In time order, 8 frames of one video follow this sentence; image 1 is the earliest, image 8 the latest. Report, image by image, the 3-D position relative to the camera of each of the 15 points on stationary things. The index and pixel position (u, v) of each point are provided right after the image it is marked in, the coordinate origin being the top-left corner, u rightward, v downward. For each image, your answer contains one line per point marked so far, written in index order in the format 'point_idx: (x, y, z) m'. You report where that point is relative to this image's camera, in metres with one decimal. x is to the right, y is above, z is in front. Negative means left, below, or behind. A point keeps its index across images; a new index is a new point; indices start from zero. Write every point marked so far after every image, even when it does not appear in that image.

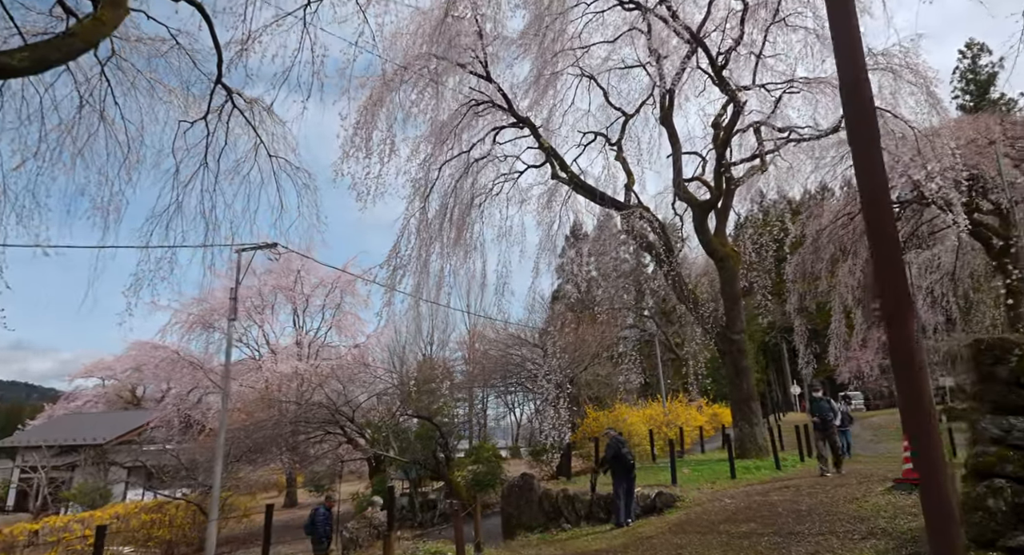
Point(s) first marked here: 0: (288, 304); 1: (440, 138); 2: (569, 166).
0: (-6.0, -0.7, +17.7) m
1: (-1.2, +2.4, +11.4) m
2: (+1.1, +2.1, +12.4) m
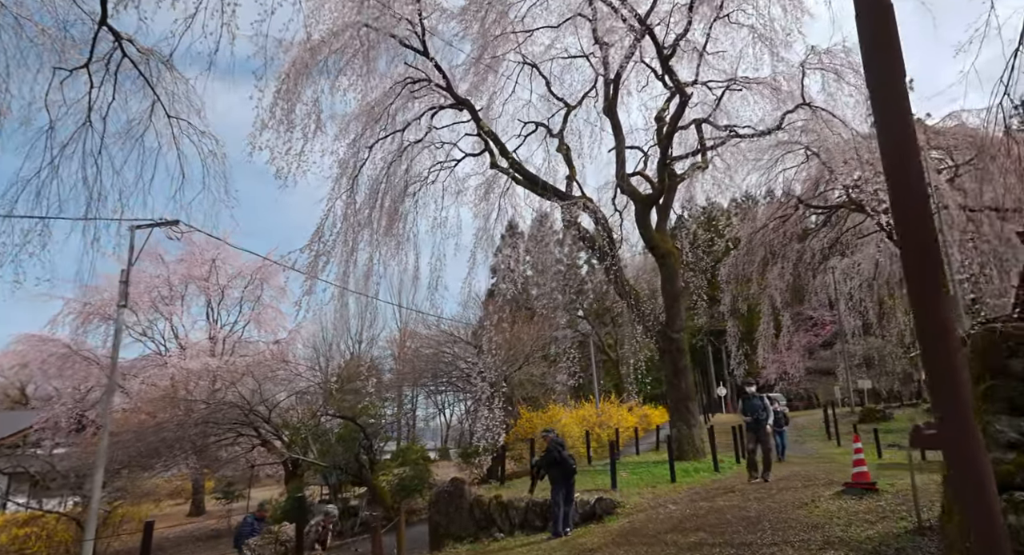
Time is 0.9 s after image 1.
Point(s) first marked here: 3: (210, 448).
0: (-7.6, -0.4, +16.4) m
1: (-2.2, +2.5, +10.6) m
2: (0.0, +2.2, +11.8) m
3: (-4.9, -2.8, +11.0) m
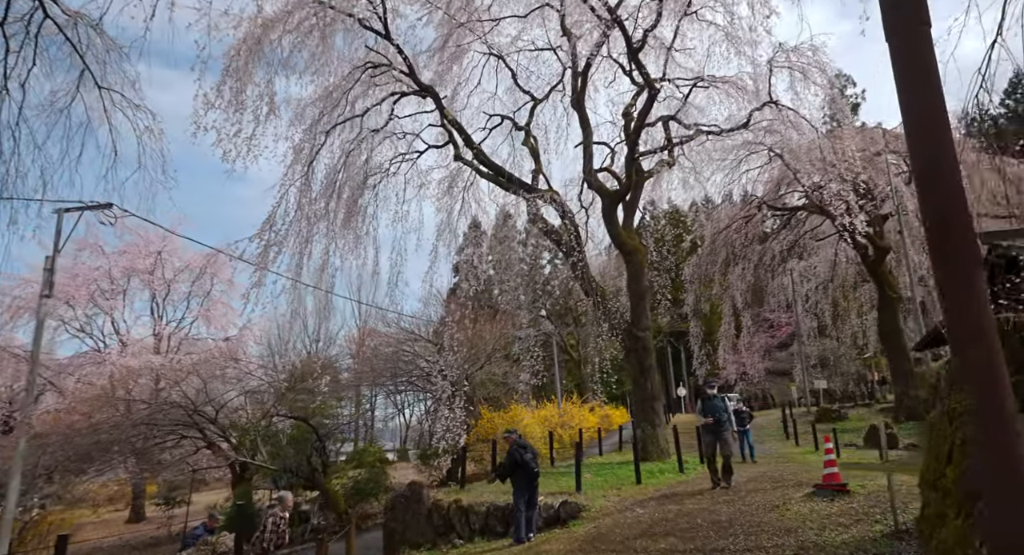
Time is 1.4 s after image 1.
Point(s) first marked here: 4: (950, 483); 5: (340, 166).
0: (-8.5, -0.3, +15.6) m
1: (-2.7, +2.6, +10.1) m
2: (-0.6, +2.3, +11.4) m
3: (-5.6, -2.7, +10.3) m
4: (+2.3, -1.1, +3.6) m
5: (-2.9, +1.9, +11.3) m
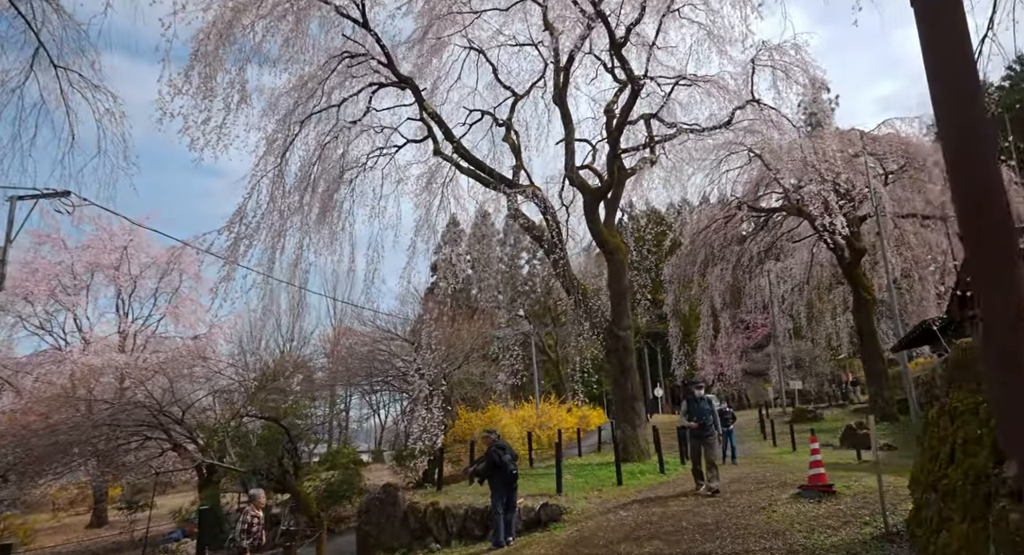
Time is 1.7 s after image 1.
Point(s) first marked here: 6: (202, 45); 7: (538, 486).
0: (-9.0, -0.2, +15.0) m
1: (-3.0, +2.7, +9.8) m
2: (-0.9, +2.3, +11.2) m
3: (-5.9, -2.6, +9.9) m
4: (+2.2, -1.0, +3.4) m
5: (-3.2, +1.9, +11.0) m
6: (-3.6, +2.7, +7.8) m
7: (+0.3, -2.8, +9.0) m
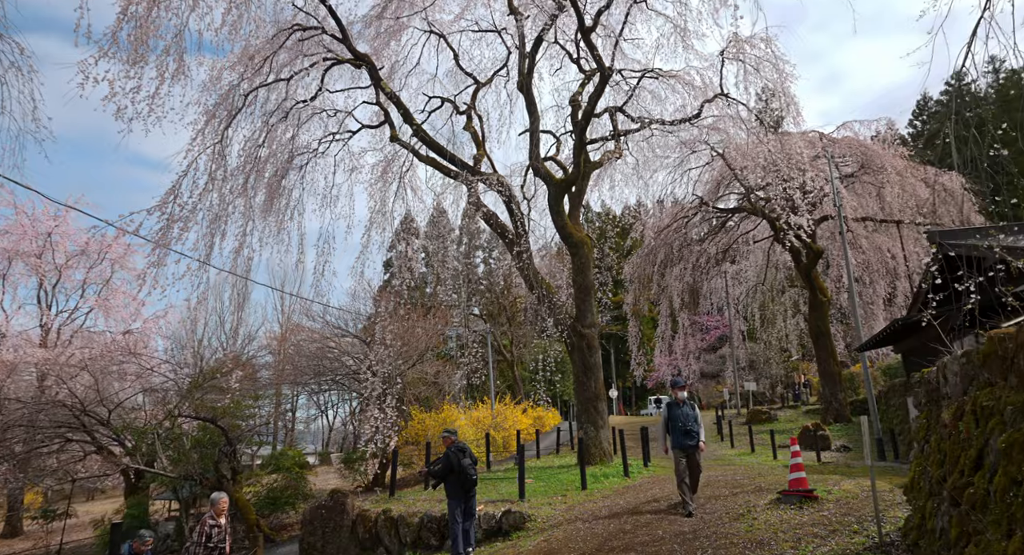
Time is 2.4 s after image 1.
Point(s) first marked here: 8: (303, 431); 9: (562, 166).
0: (-9.9, +0.1, +13.9) m
1: (-3.5, +2.9, +9.0) m
2: (-1.5, +2.4, +10.5) m
3: (-6.4, -2.4, +8.9) m
4: (+2.1, -1.0, +3.0) m
5: (-3.8, +2.1, +10.2) m
6: (-4.0, +2.9, +7.0) m
7: (-0.2, -2.7, +8.5) m
8: (-4.6, -3.3, +14.6) m
9: (+0.9, +2.0, +12.2) m
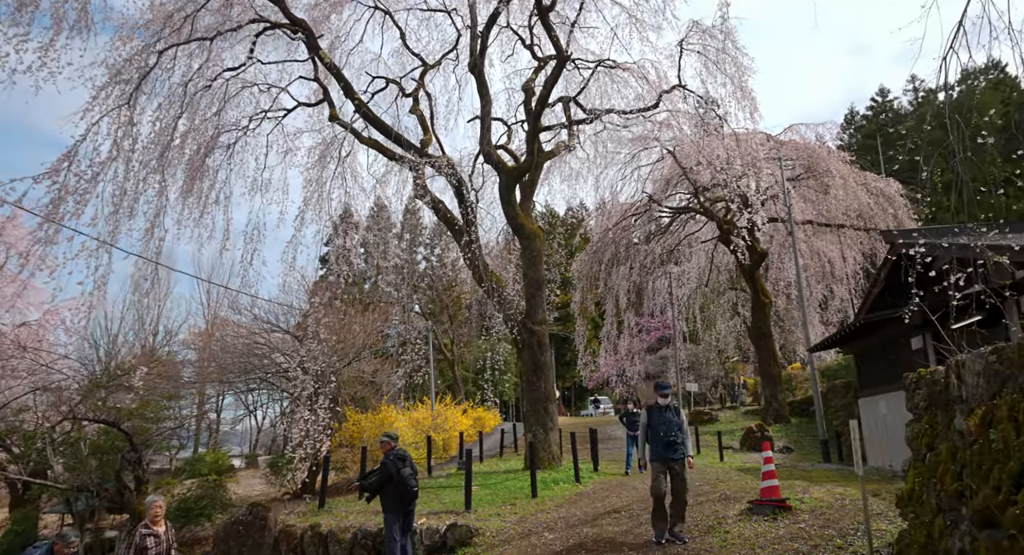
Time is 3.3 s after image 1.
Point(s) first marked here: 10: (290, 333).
0: (-10.9, +0.4, +12.3) m
1: (-4.1, +3.0, +8.0) m
2: (-2.3, +2.6, +9.7) m
3: (-7.1, -2.2, +7.7) m
4: (+2.0, -0.9, +2.5) m
5: (-4.5, +2.3, +9.2) m
6: (-4.3, +3.1, +6.0) m
7: (-0.8, -2.6, +7.8) m
8: (-5.8, -3.1, +13.5) m
9: (0.0, +2.1, +11.6) m
10: (-4.2, -1.1, +12.7) m
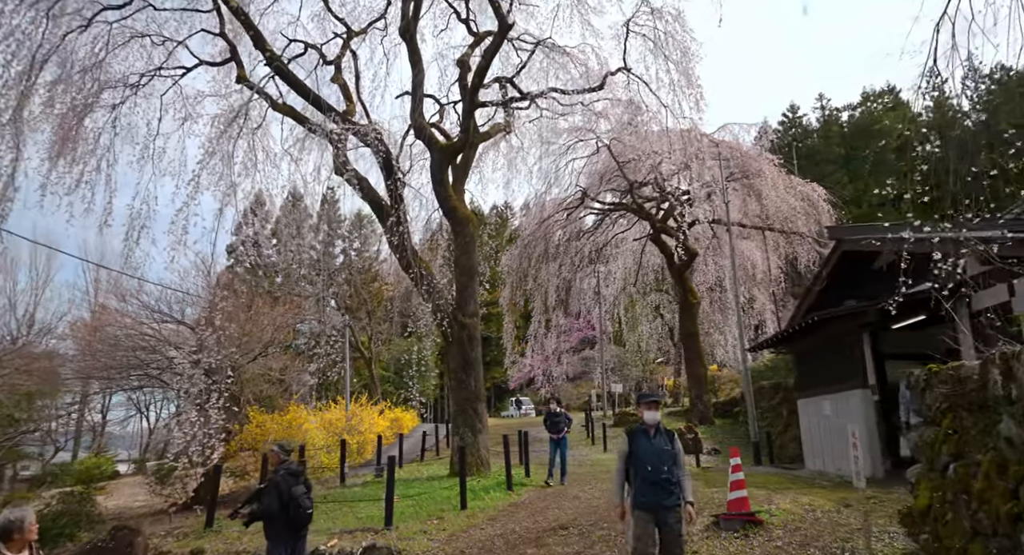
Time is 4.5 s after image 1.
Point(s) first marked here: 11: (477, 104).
0: (-12.0, +0.8, +10.0) m
1: (-4.7, +3.3, +6.6) m
2: (-3.1, +2.8, +8.5) m
3: (-7.8, -1.8, +5.9) m
4: (+1.9, -0.8, +1.9) m
5: (-5.3, +2.6, +7.7) m
6: (-4.7, +3.4, +4.6) m
7: (-1.6, -2.4, +6.8) m
8: (-7.2, -2.8, +11.9) m
9: (-1.1, +2.3, +10.6) m
10: (-5.5, -0.8, +11.2) m
11: (-0.6, +2.8, +10.9) m
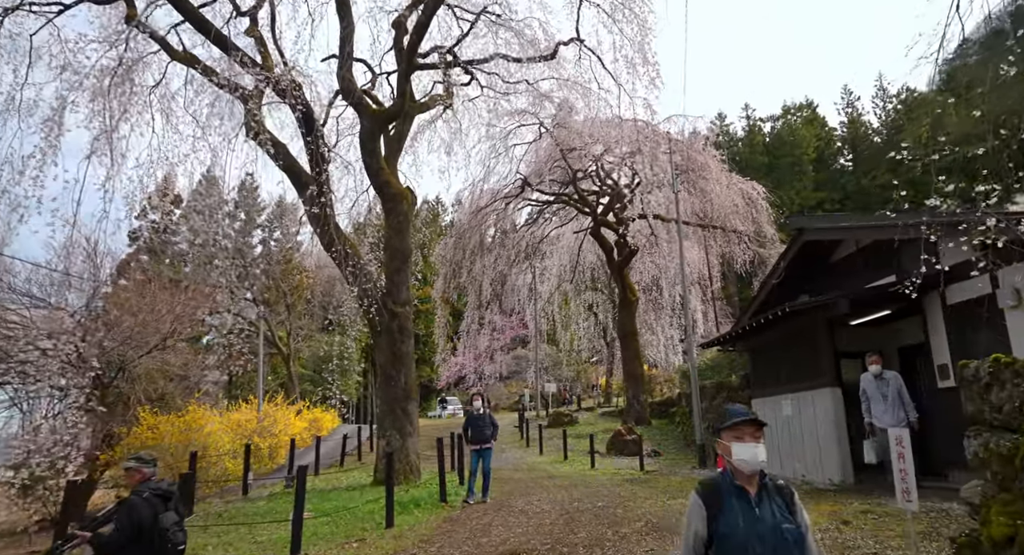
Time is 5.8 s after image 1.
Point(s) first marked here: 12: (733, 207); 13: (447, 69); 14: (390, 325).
0: (-12.8, +1.3, +7.7) m
1: (-5.1, +3.6, +5.1) m
2: (-3.7, +3.1, +7.2) m
3: (-8.2, -1.4, +4.0) m
4: (+1.9, -0.6, +1.1) m
5: (-5.8, +2.9, +6.1) m
6: (-4.9, +3.7, +3.1) m
7: (-2.1, -2.2, +5.6) m
8: (-8.2, -2.4, +10.0) m
9: (-1.9, +2.5, +9.5) m
10: (-6.4, -0.4, +9.6) m
11: (-1.4, +3.0, +9.7) m
12: (+5.7, +1.8, +17.5) m
13: (-1.1, +3.5, +11.2) m
14: (-1.6, -0.6, +8.6) m
